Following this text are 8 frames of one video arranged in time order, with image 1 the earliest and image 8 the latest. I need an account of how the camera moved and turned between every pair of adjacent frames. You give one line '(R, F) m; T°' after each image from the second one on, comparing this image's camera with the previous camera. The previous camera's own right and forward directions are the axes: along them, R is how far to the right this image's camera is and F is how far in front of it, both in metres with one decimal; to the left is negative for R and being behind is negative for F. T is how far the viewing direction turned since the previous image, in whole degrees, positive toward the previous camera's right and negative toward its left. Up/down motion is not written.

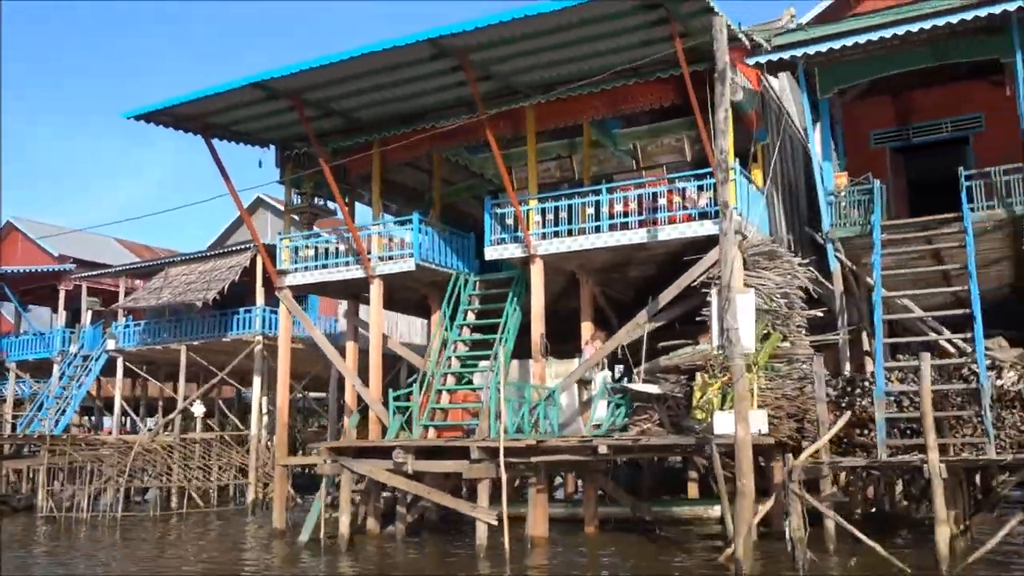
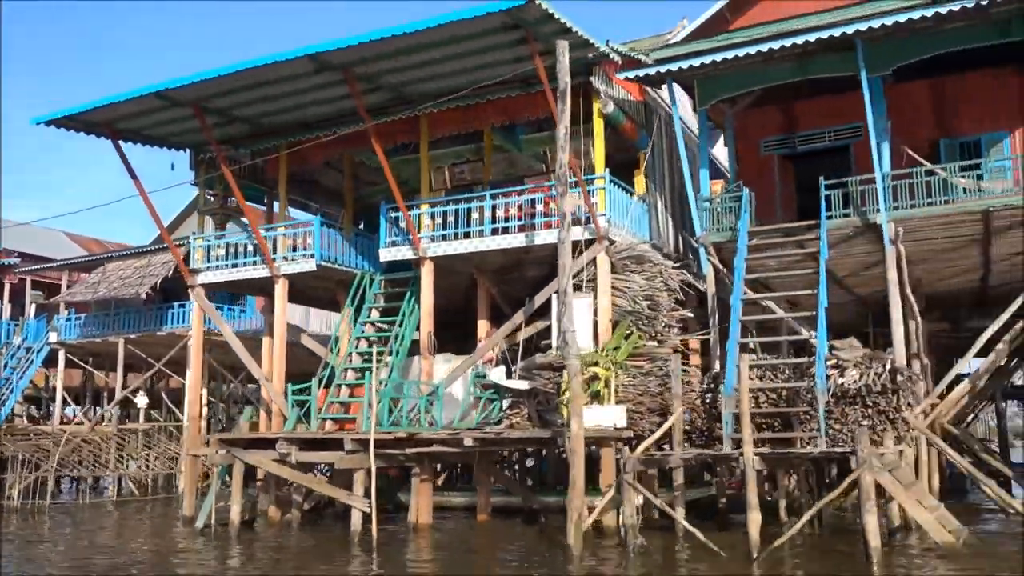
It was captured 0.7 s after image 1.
(+1.4, -0.7) m; +1°
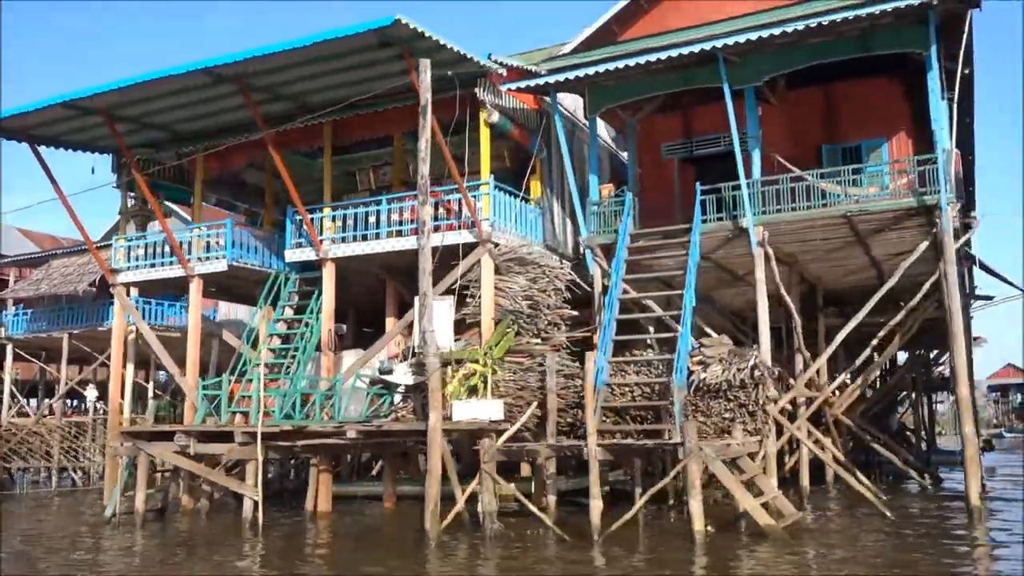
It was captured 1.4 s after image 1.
(+1.4, -0.7) m; +1°
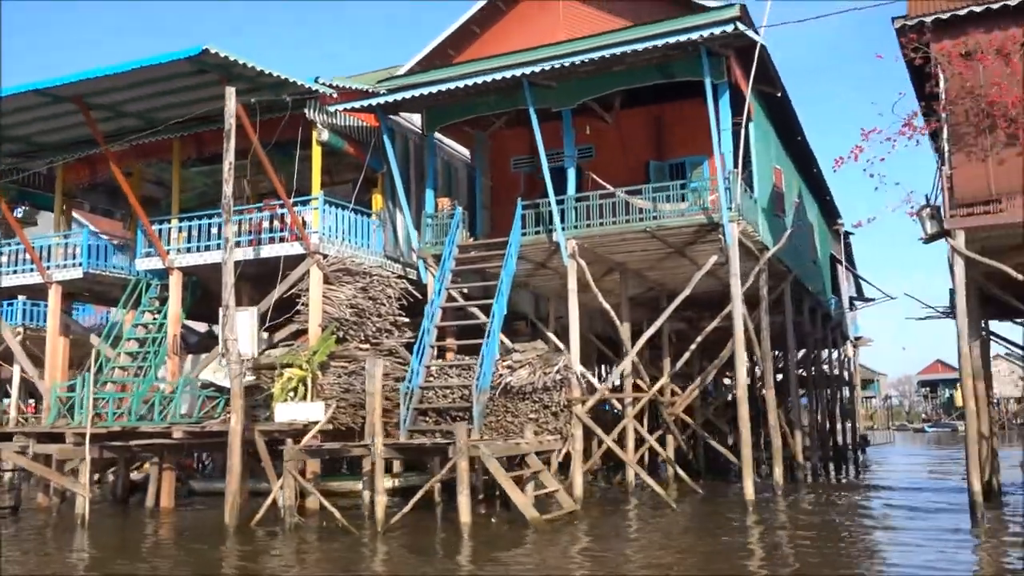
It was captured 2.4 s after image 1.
(+2.0, -1.0) m; +2°
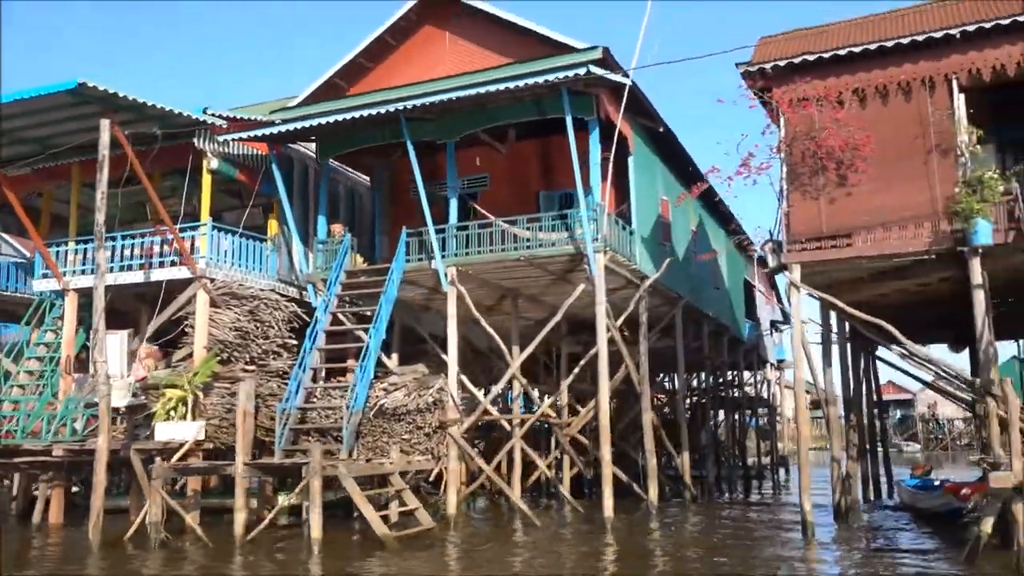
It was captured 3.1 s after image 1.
(+1.4, -0.6) m; +2°
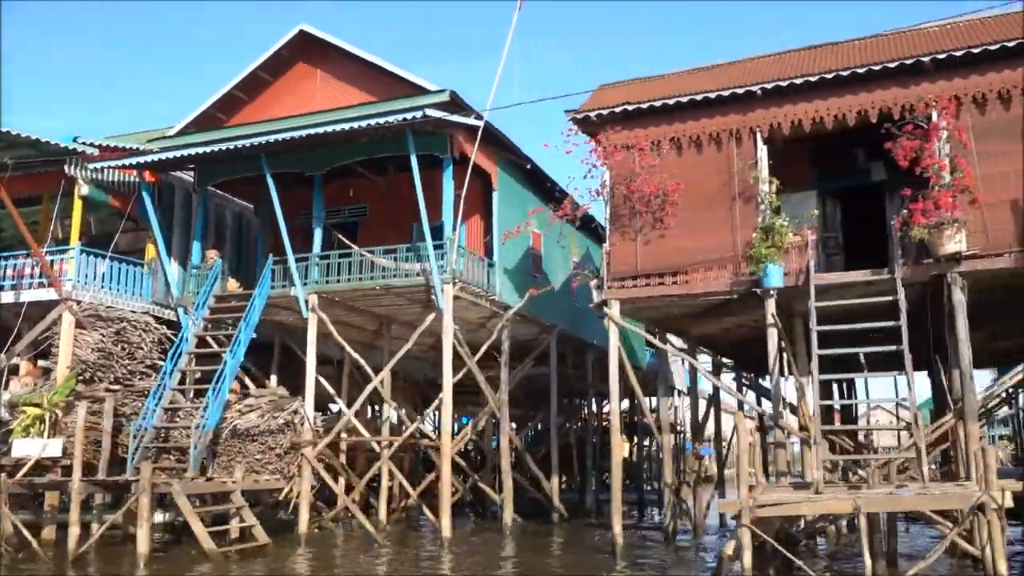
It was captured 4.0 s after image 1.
(+1.8, -0.7) m; +2°
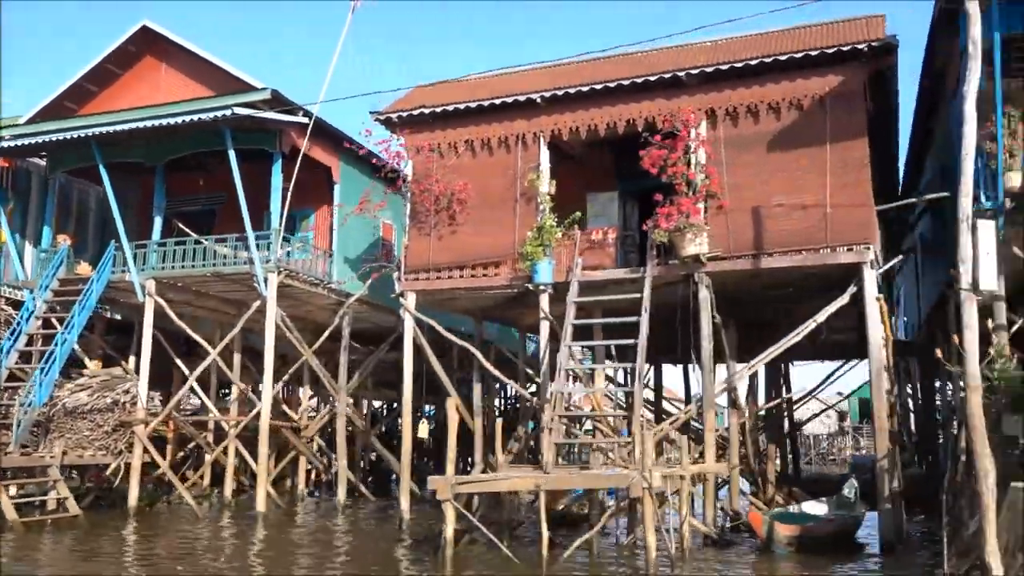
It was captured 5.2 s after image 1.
(+2.5, -0.9) m; +1°
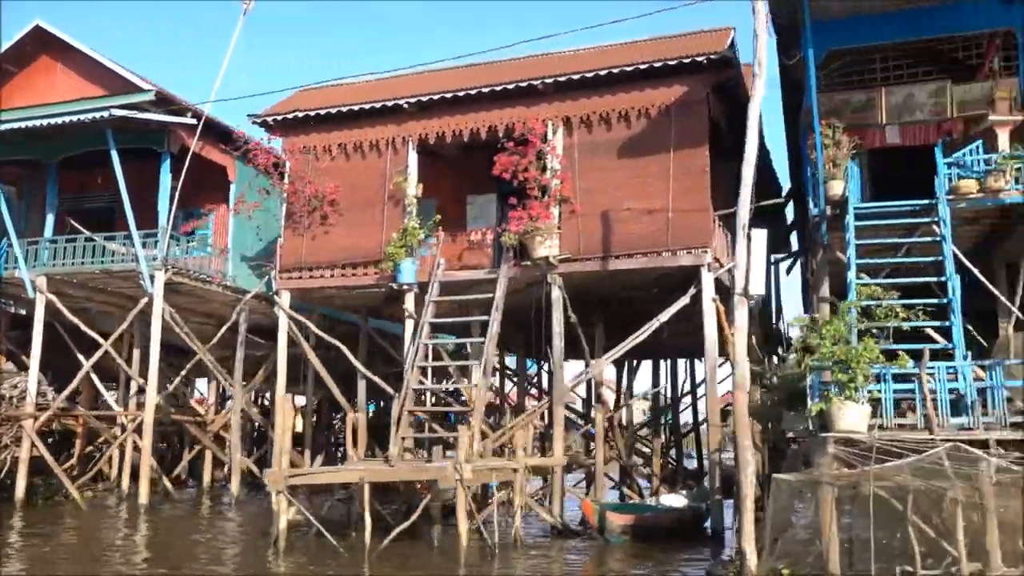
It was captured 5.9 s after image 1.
(+1.5, -0.5) m; +2°
